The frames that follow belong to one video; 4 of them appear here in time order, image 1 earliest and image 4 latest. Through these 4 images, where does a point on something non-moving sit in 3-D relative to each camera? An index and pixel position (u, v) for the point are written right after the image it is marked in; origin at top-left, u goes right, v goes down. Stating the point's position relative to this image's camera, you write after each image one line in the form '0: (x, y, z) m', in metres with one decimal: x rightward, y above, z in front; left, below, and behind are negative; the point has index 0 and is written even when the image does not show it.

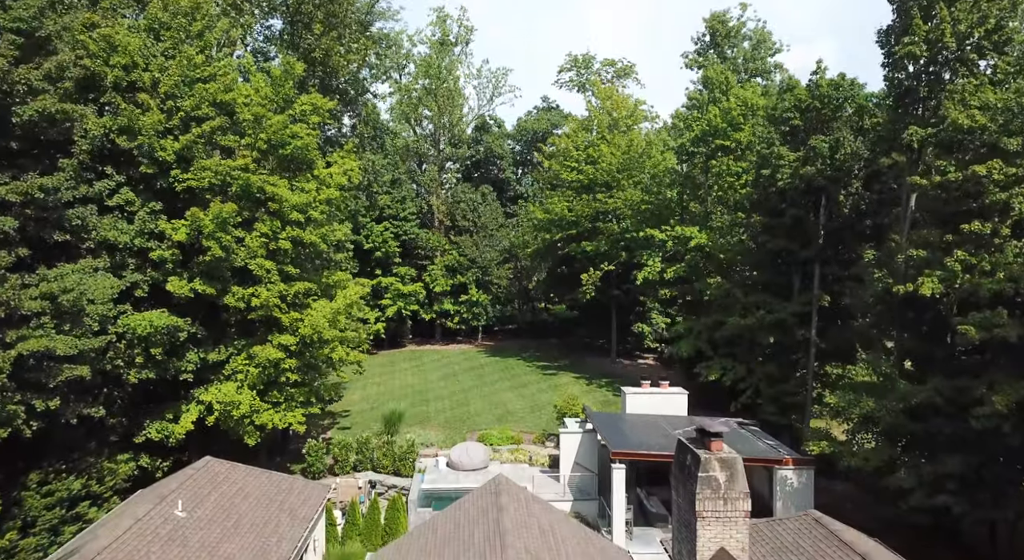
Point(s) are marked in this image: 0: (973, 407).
0: (+10.9, -3.0, +16.6) m
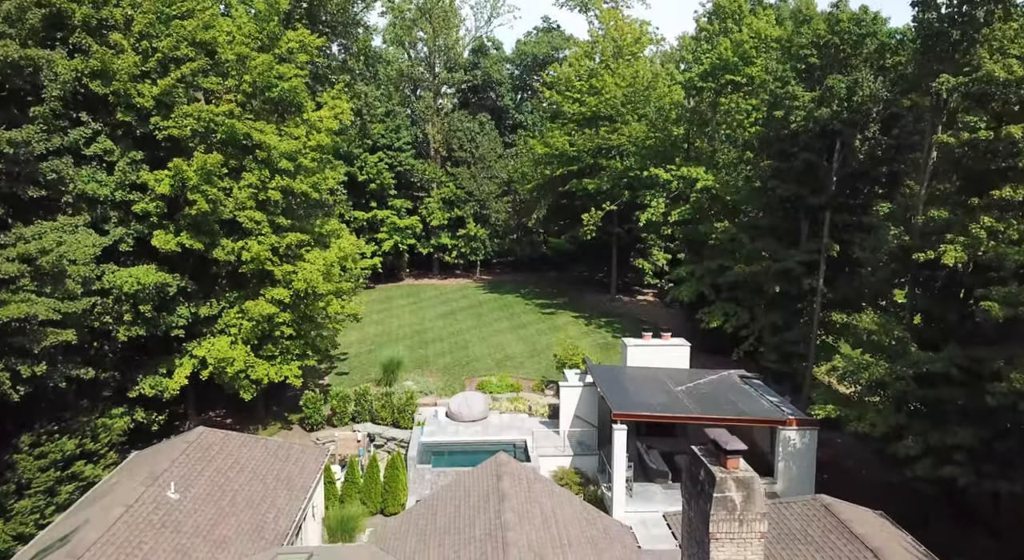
0: (+11.0, -2.3, +16.1) m
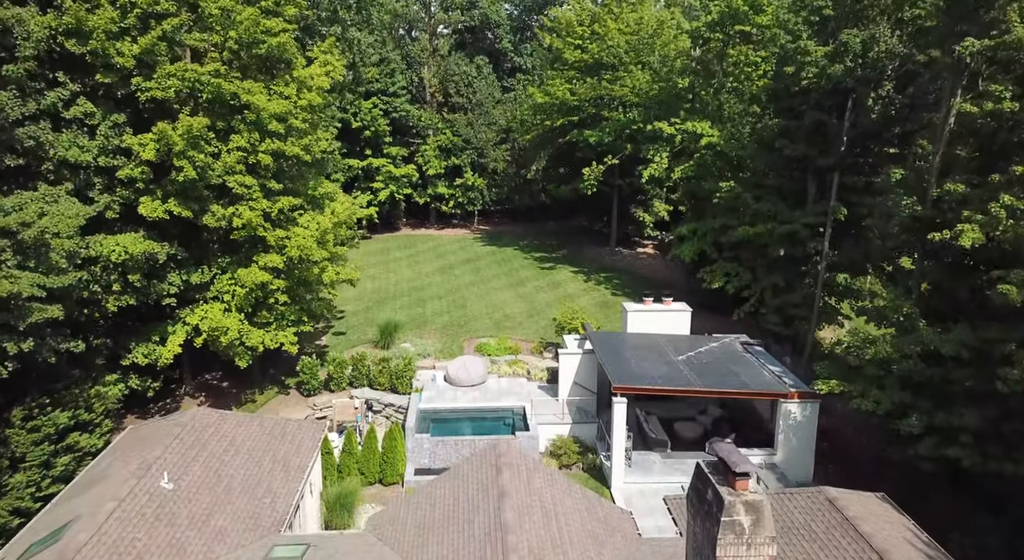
0: (+11.0, -1.8, +15.8) m
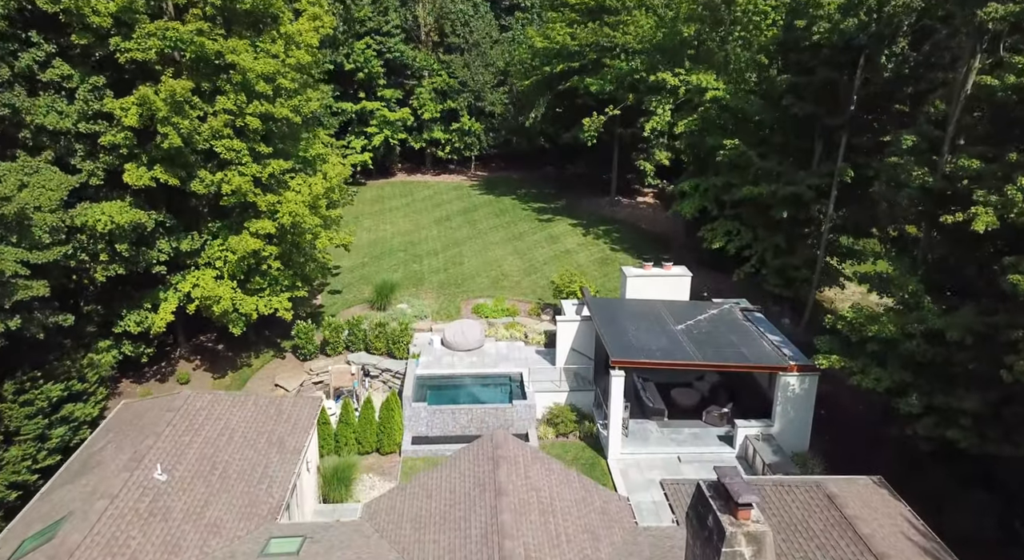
0: (+10.9, -1.4, +15.5) m
